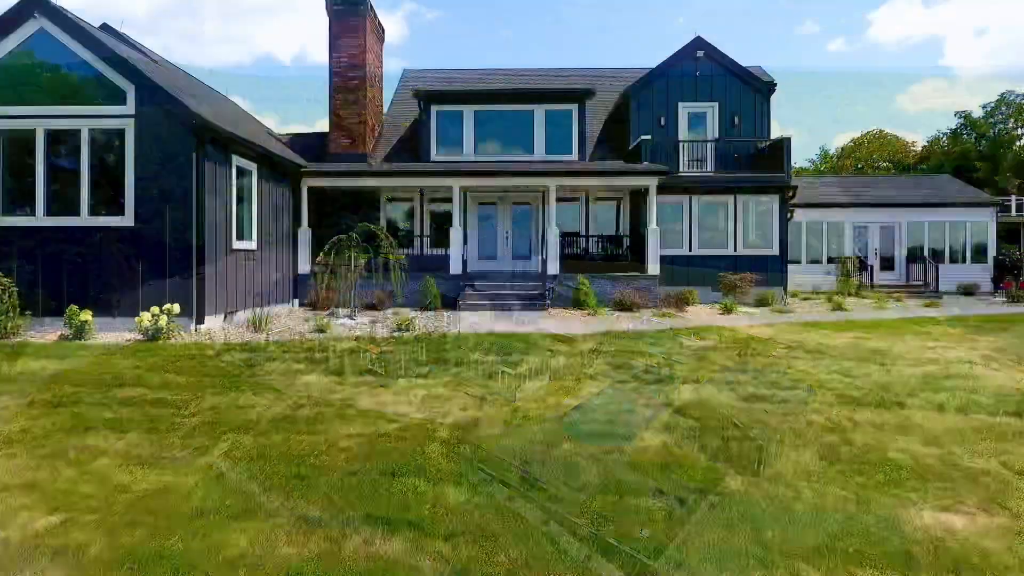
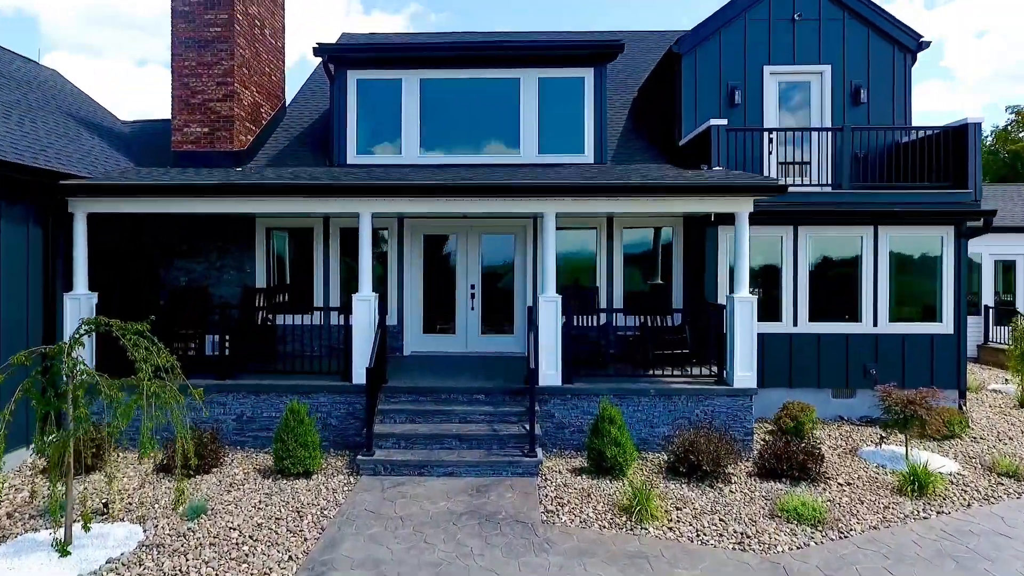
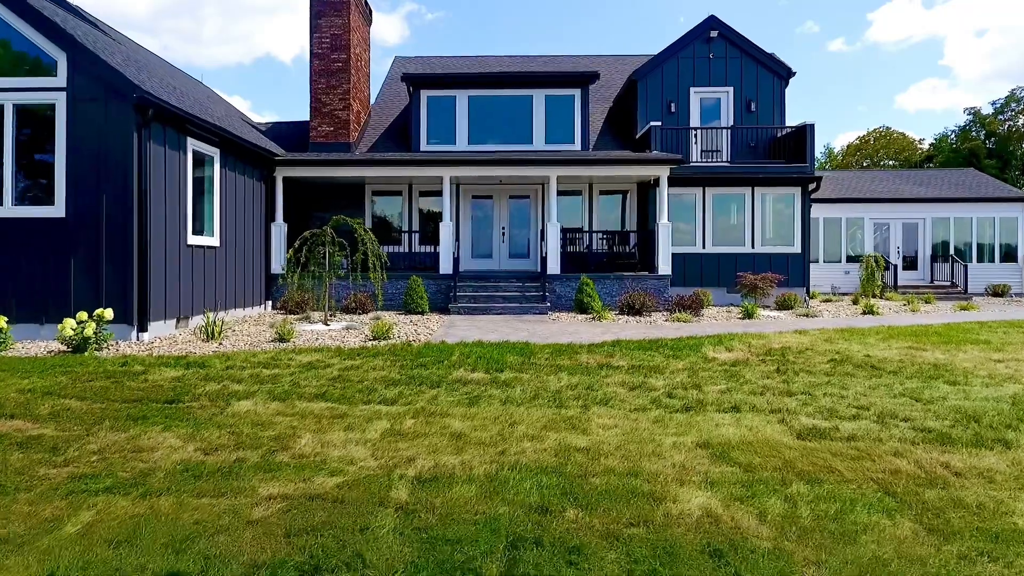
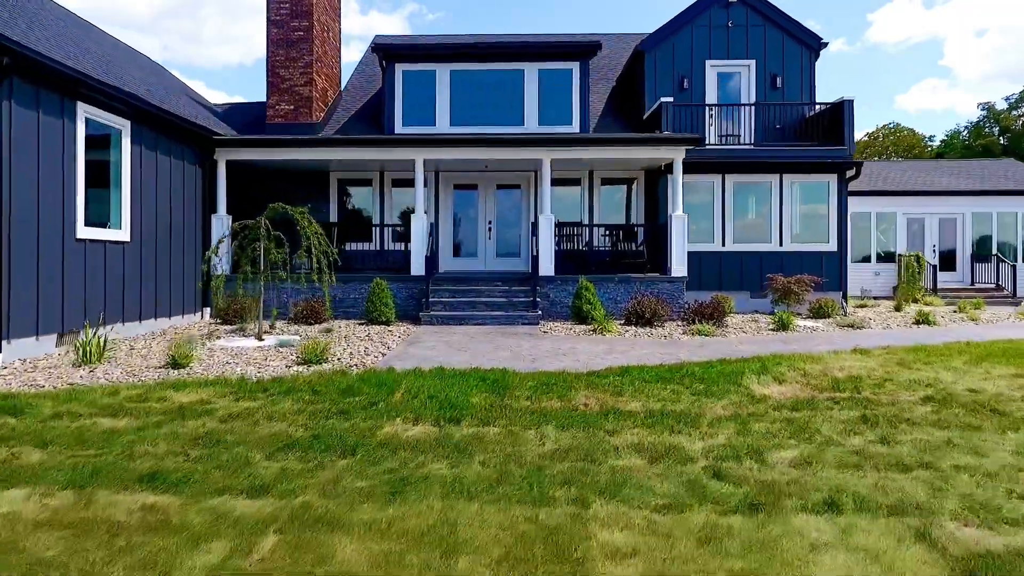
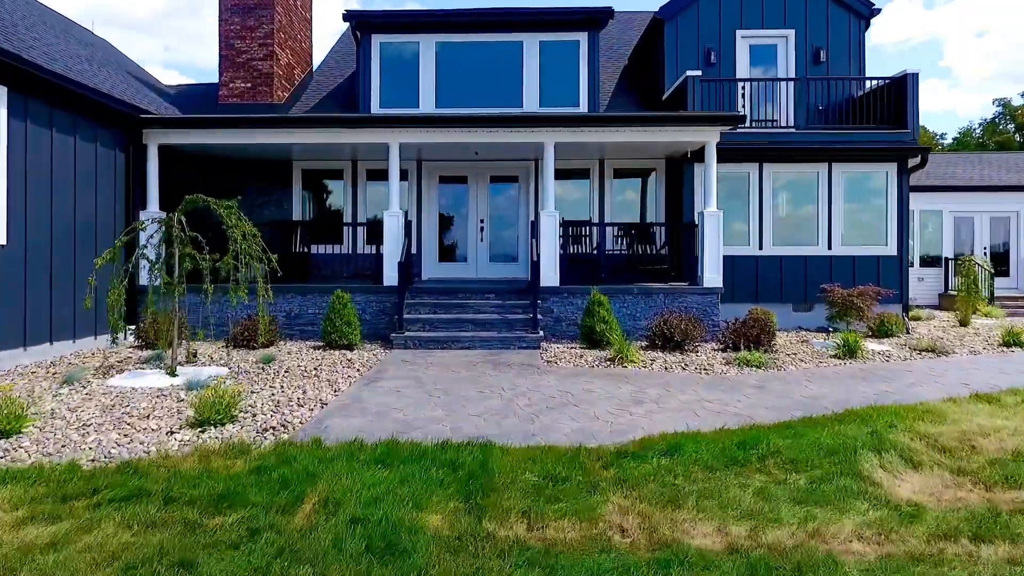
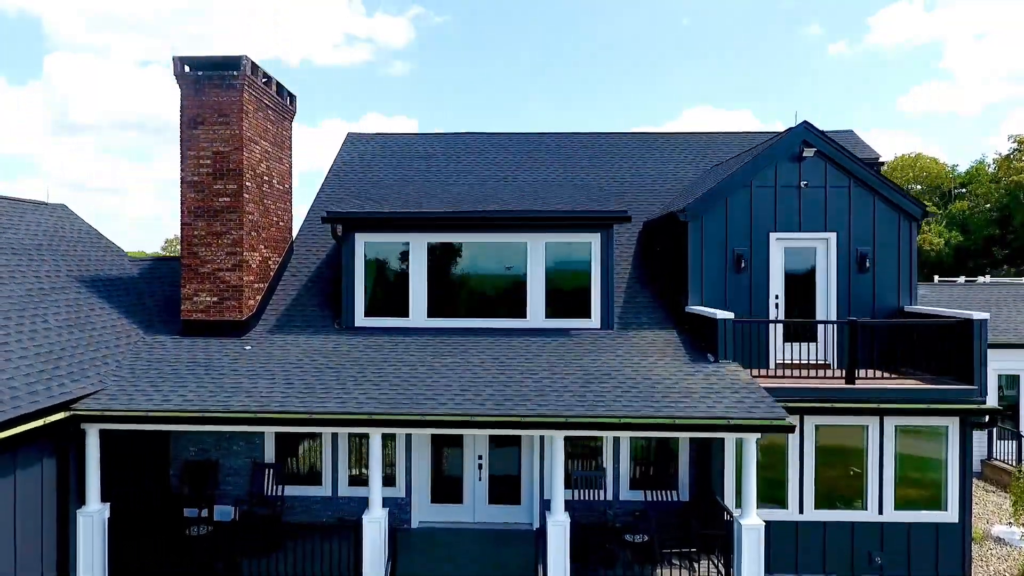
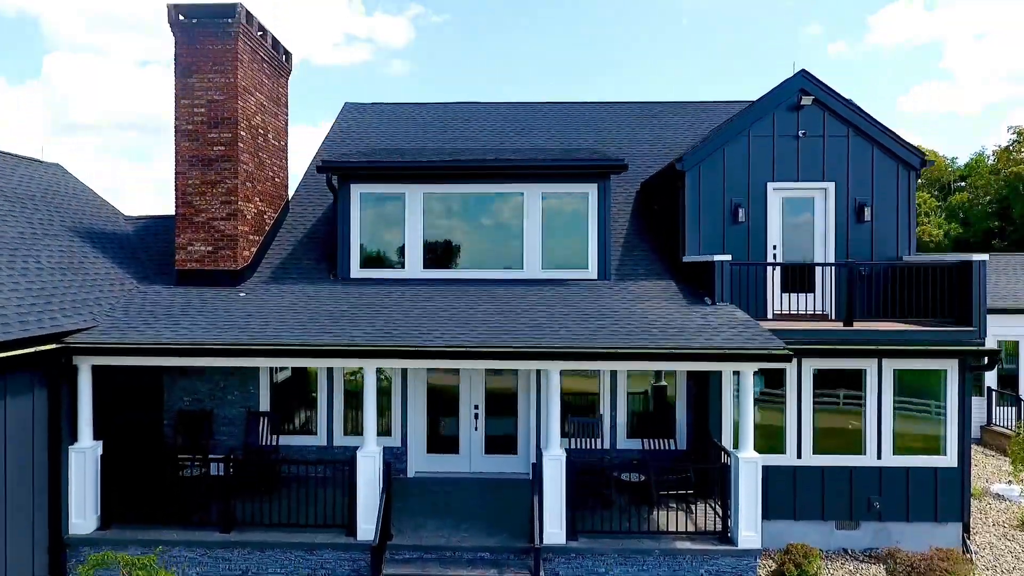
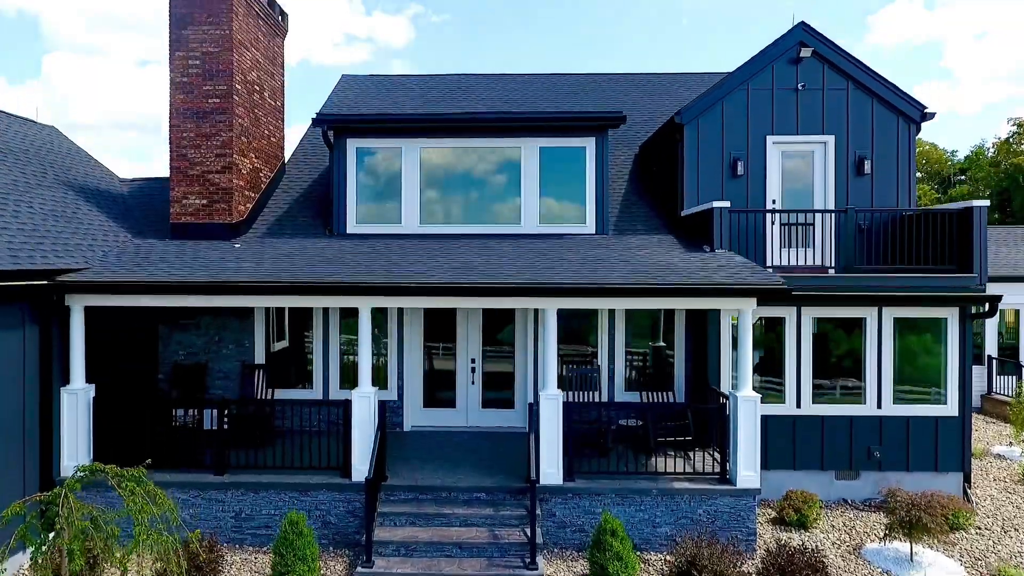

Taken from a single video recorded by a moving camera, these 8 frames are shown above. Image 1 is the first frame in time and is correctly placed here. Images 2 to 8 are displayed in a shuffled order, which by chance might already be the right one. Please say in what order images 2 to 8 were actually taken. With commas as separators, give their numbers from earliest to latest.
3, 4, 5, 2, 8, 7, 6
